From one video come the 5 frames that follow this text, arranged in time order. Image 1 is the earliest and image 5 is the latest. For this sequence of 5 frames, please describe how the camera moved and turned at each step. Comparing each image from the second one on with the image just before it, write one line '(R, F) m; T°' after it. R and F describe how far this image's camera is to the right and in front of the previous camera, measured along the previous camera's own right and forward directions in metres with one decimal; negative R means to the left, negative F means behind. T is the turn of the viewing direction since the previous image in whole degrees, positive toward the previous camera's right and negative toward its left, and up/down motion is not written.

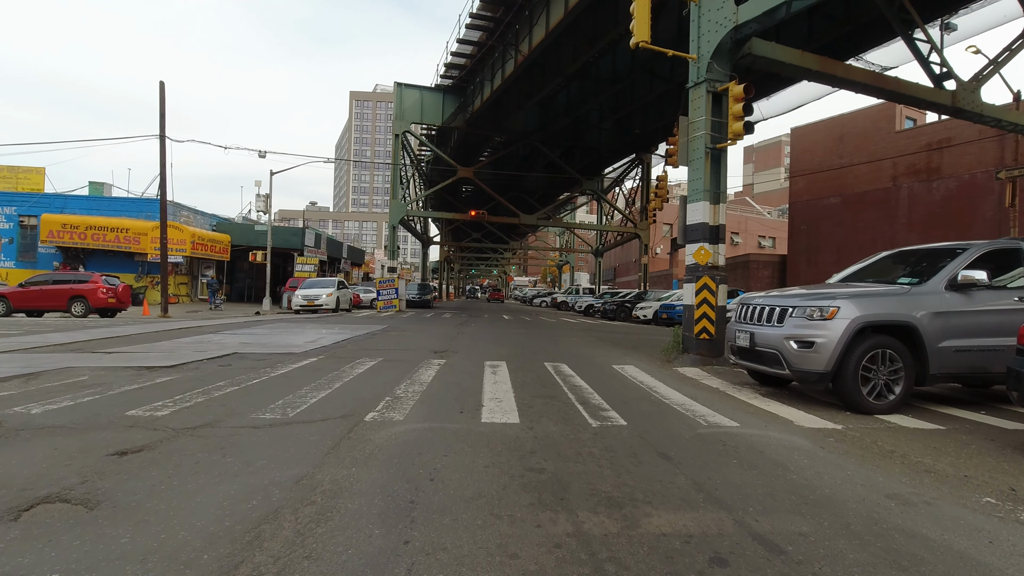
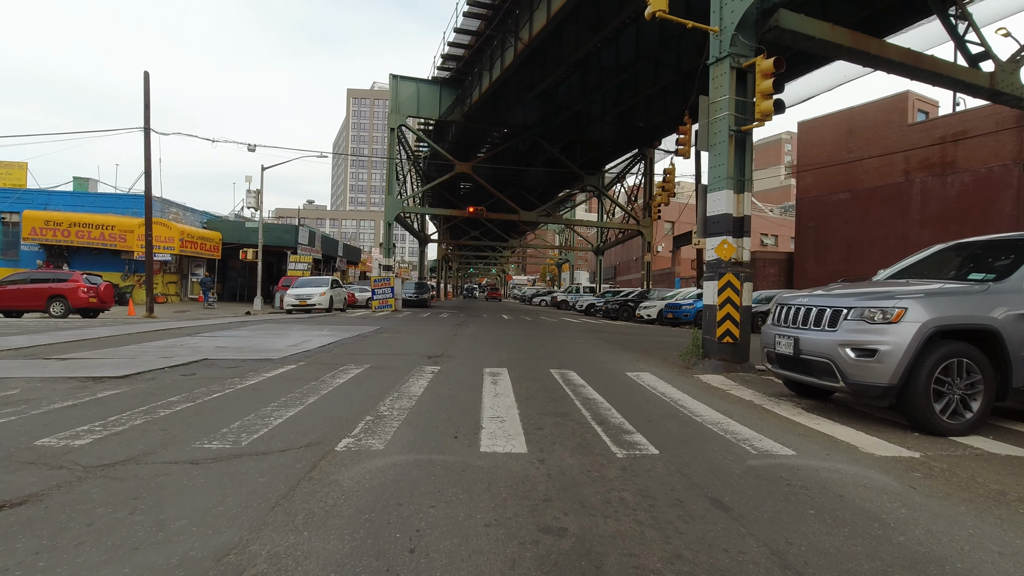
(-0.1, +1.2) m; 0°
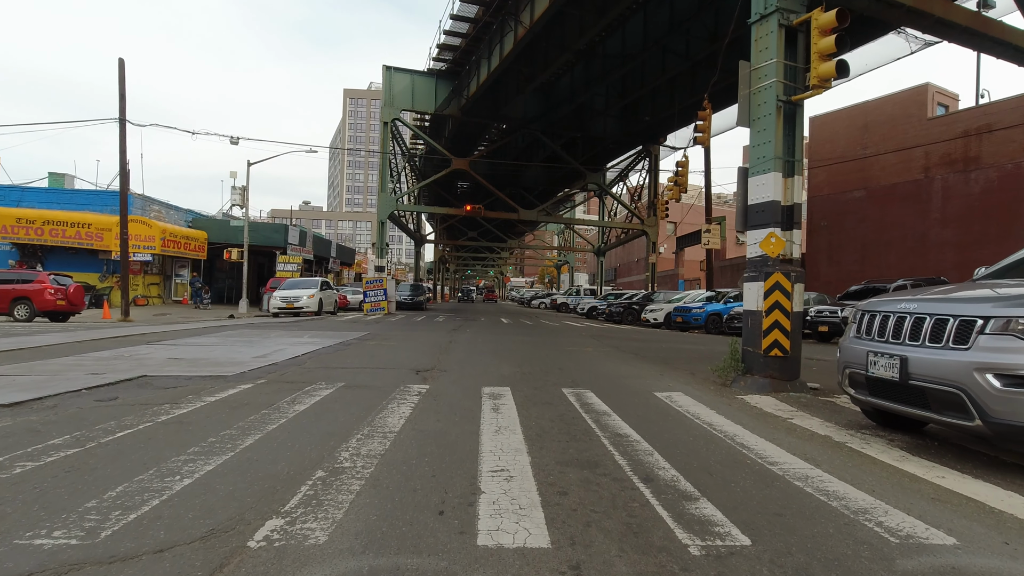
(-0.1, +1.9) m; 0°
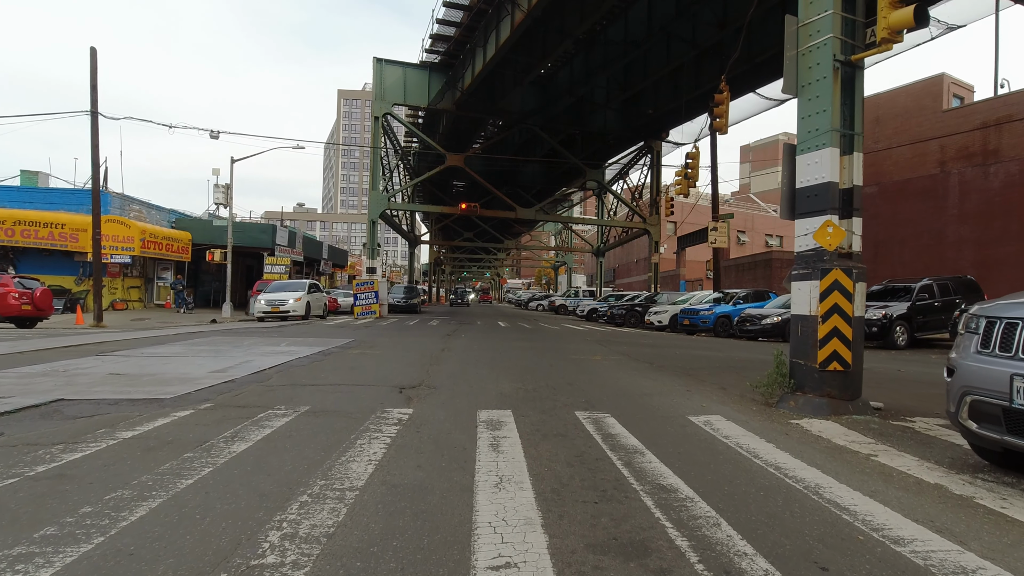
(-0.1, +1.6) m; 0°
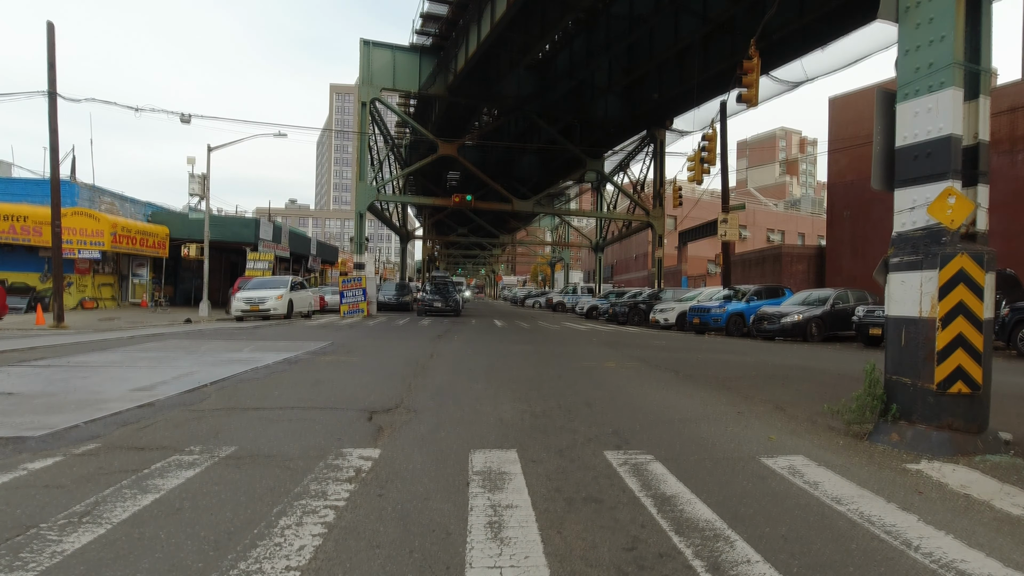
(-0.1, +2.0) m; +1°
